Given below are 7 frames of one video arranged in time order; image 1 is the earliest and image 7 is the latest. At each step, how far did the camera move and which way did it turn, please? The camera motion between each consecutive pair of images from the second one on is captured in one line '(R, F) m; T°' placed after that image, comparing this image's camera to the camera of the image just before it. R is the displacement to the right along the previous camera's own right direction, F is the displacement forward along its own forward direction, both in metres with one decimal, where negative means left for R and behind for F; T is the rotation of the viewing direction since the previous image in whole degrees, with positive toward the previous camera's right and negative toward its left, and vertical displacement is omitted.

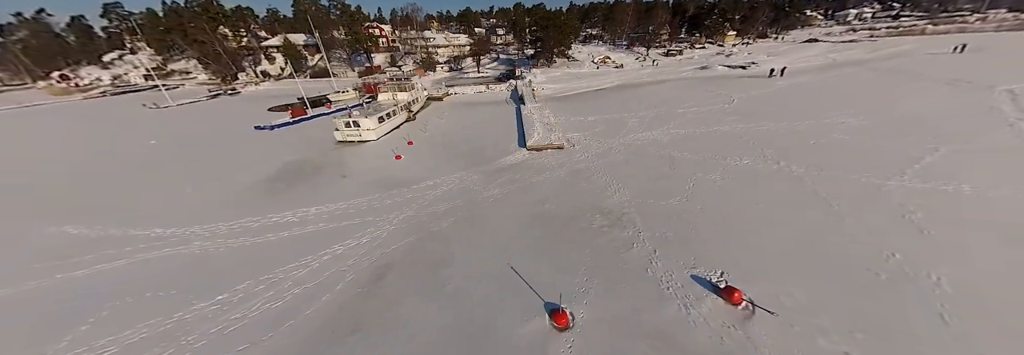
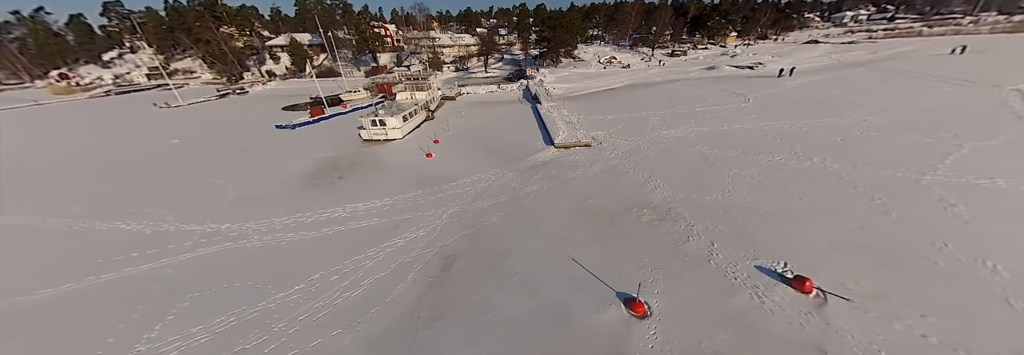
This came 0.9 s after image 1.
(-2.0, -0.2) m; 0°
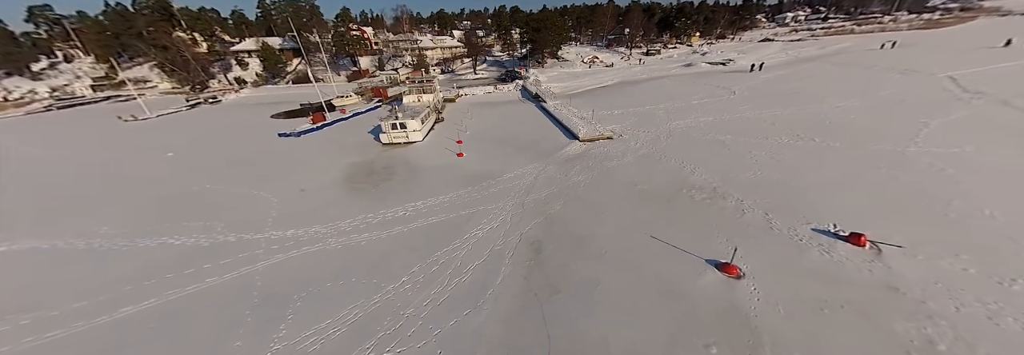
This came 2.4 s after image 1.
(-3.5, -0.4) m; +5°
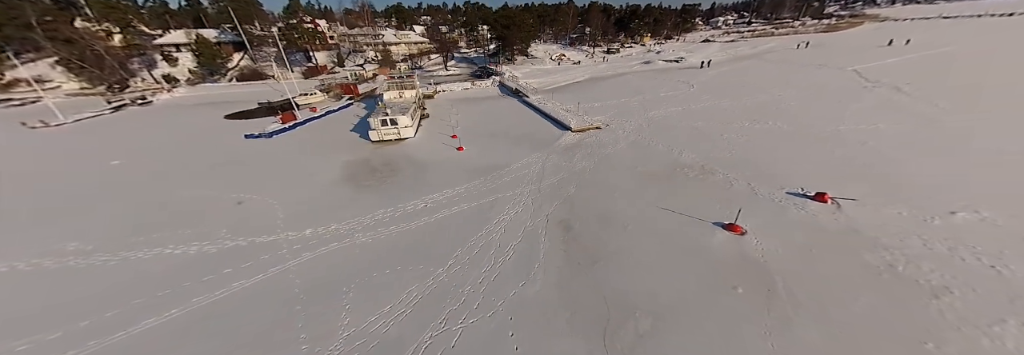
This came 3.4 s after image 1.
(-2.3, -0.4) m; +7°
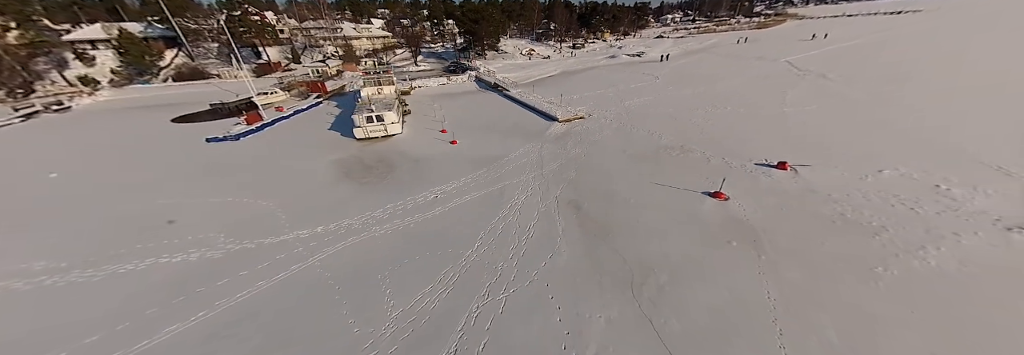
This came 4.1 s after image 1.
(-1.6, -0.4) m; +6°
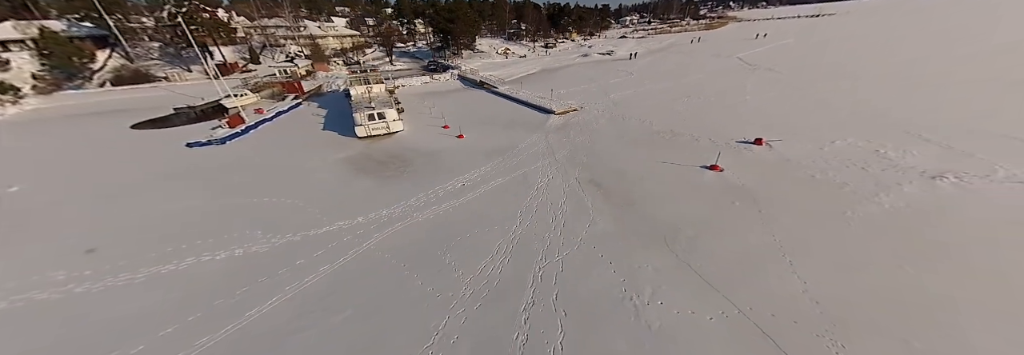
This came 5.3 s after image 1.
(-2.3, -0.7) m; +6°
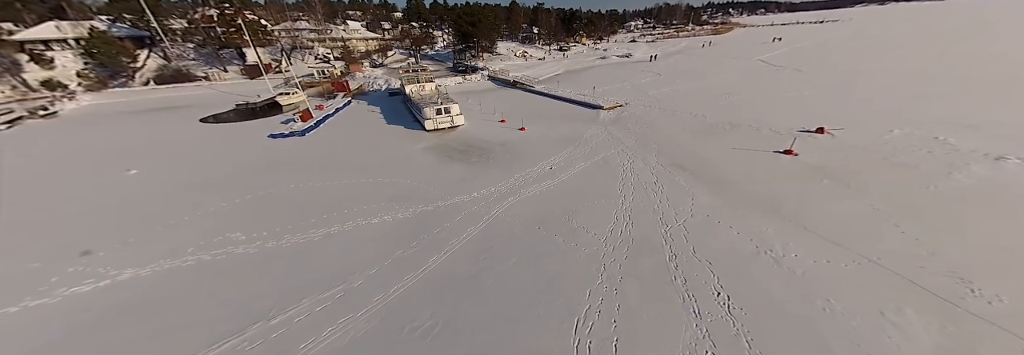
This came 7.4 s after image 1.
(-4.2, -1.1) m; -1°
